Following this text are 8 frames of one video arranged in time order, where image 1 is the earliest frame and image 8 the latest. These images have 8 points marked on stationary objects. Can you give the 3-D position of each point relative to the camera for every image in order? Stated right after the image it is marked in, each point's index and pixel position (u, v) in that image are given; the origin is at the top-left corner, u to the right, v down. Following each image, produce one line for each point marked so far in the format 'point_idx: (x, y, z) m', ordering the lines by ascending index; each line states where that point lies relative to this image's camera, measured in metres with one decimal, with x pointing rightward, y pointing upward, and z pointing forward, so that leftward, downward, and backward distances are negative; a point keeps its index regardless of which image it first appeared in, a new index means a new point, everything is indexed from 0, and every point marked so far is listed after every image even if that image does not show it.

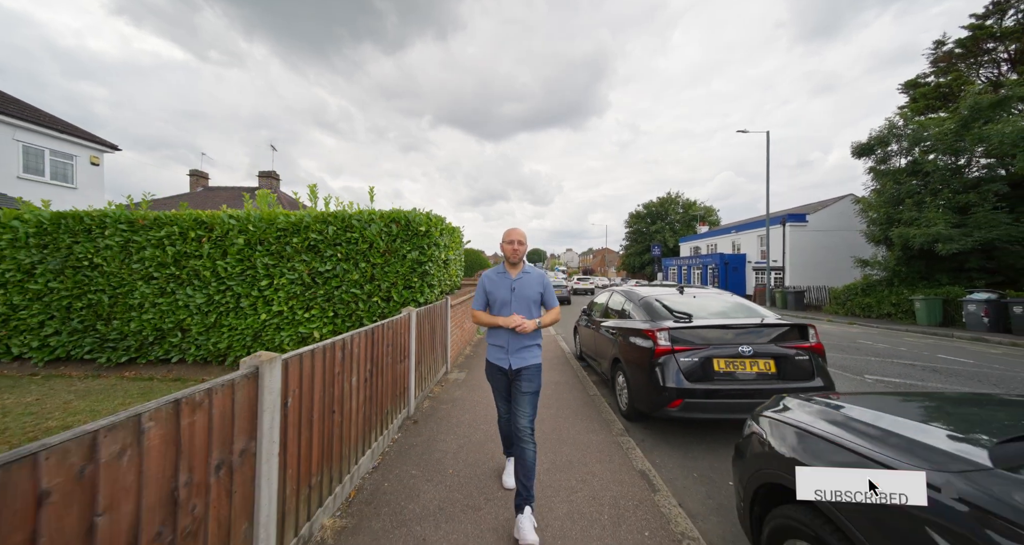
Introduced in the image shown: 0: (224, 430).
0: (-1.2, -0.6, +1.4) m
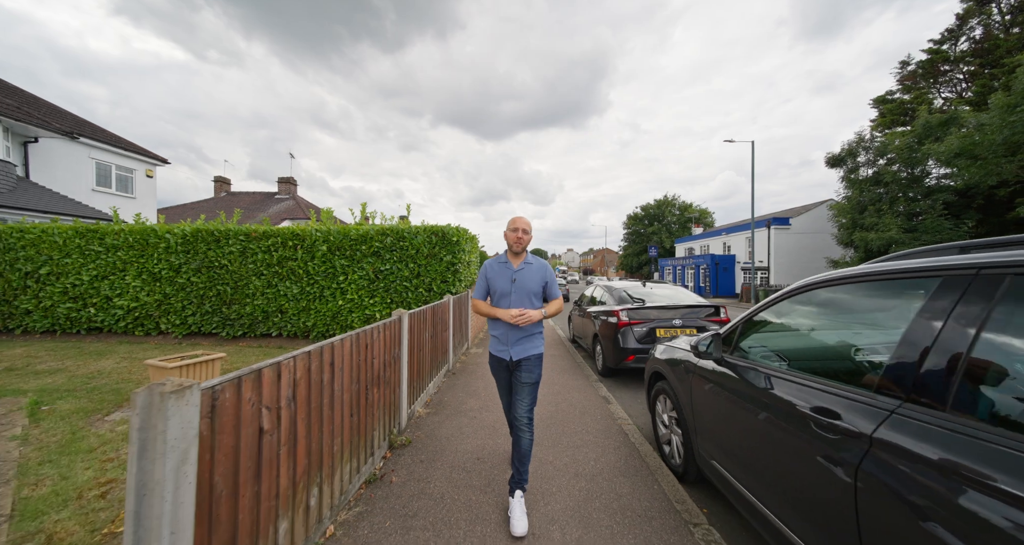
0: (-1.1, -0.6, +3.1) m
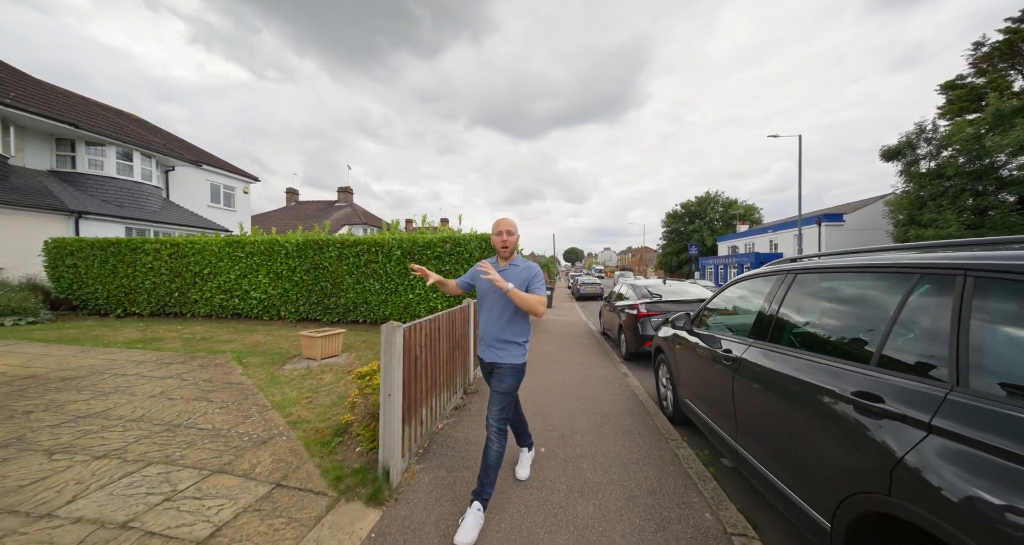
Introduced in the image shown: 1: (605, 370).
0: (-0.6, -0.6, +4.6) m
1: (+1.6, -1.6, +6.1) m
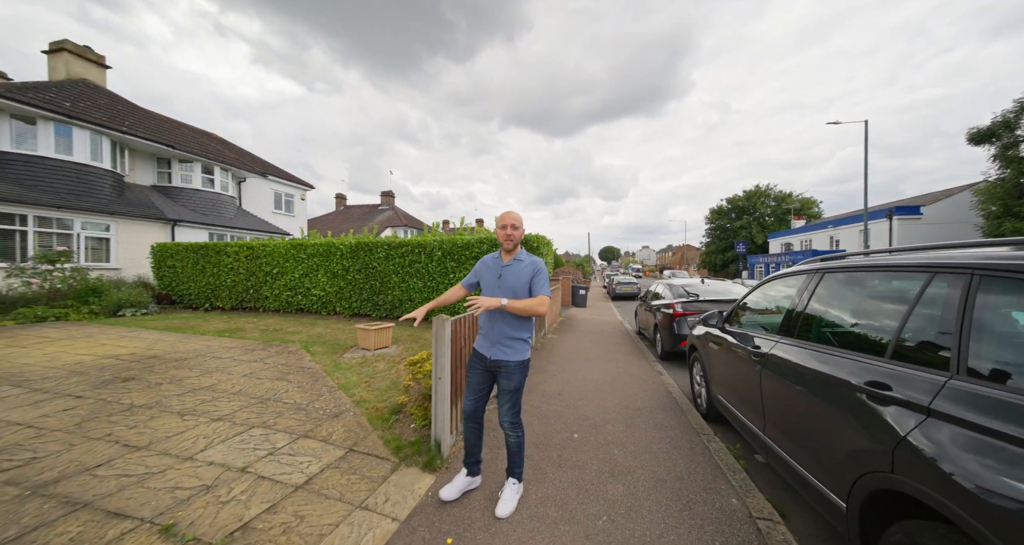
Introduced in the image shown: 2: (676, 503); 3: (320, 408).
0: (-0.1, -0.6, +4.9) m
1: (+2.2, -1.6, +6.2) m
2: (+1.2, -1.7, +2.6) m
3: (-2.0, -1.4, +3.9) m
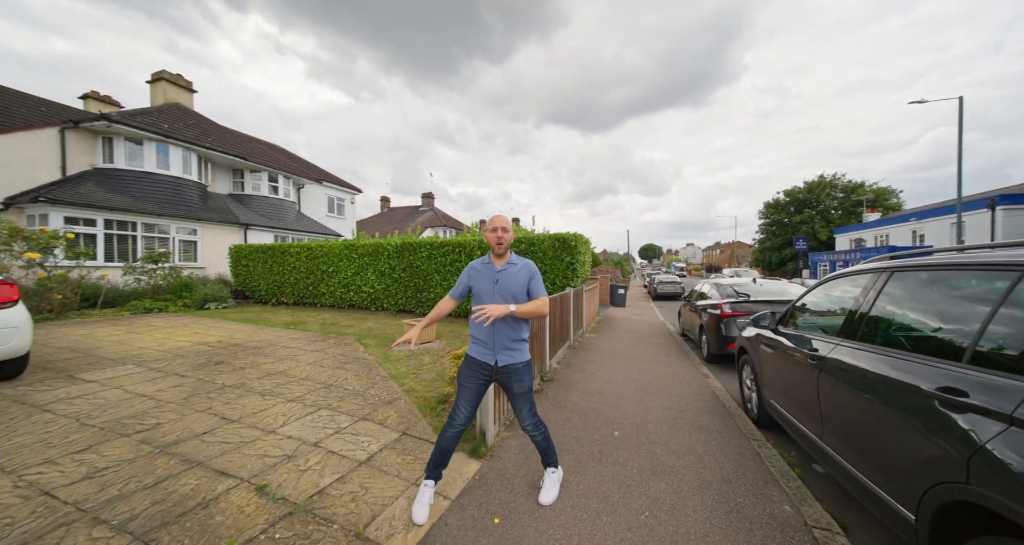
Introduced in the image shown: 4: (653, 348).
0: (+0.4, -0.6, +5.1) m
1: (+2.9, -1.6, +6.1) m
2: (+1.5, -1.7, +2.6) m
3: (-1.6, -1.4, +4.2) m
4: (+3.0, -1.6, +7.5) m
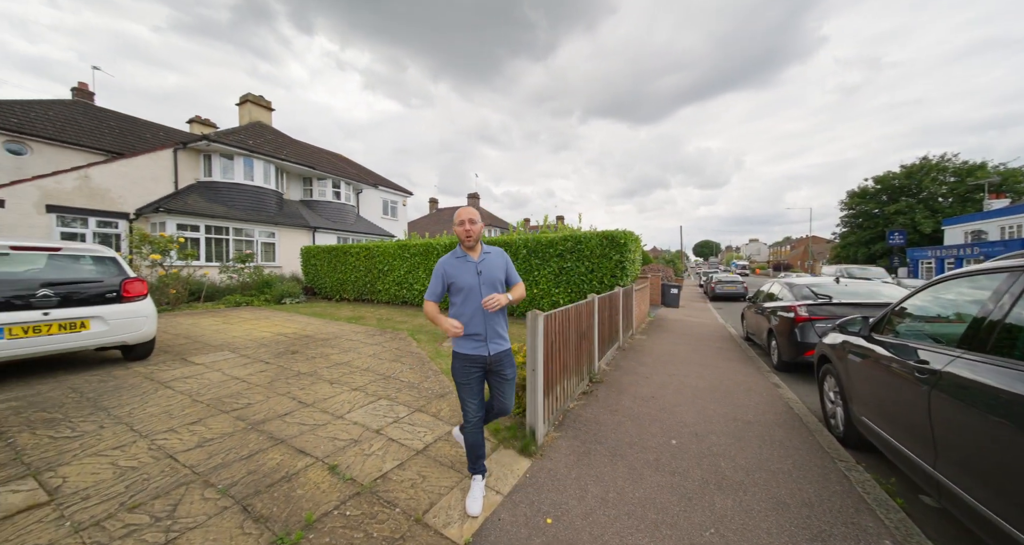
0: (+1.1, -0.6, +5.0) m
1: (+3.7, -1.6, +5.7) m
2: (+1.8, -1.7, +2.4) m
3: (-1.0, -1.4, +4.4) m
4: (+3.9, -1.6, +7.1) m
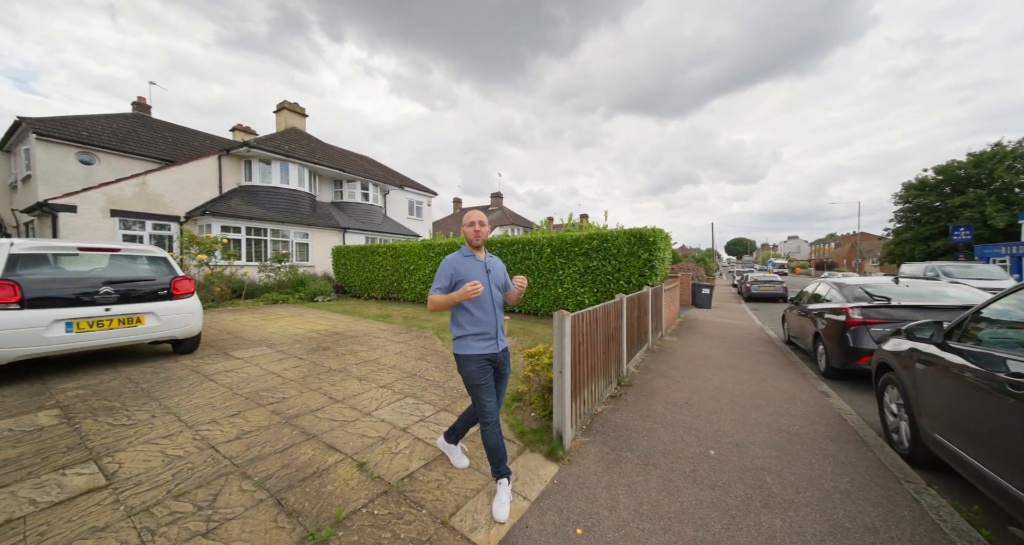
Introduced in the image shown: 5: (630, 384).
0: (+1.4, -0.6, +4.8) m
1: (+4.1, -1.6, +5.4) m
2: (+2.0, -1.7, +2.2) m
3: (-0.7, -1.4, +4.4) m
4: (+4.4, -1.5, +6.7) m
5: (+1.5, -1.5, +4.7) m
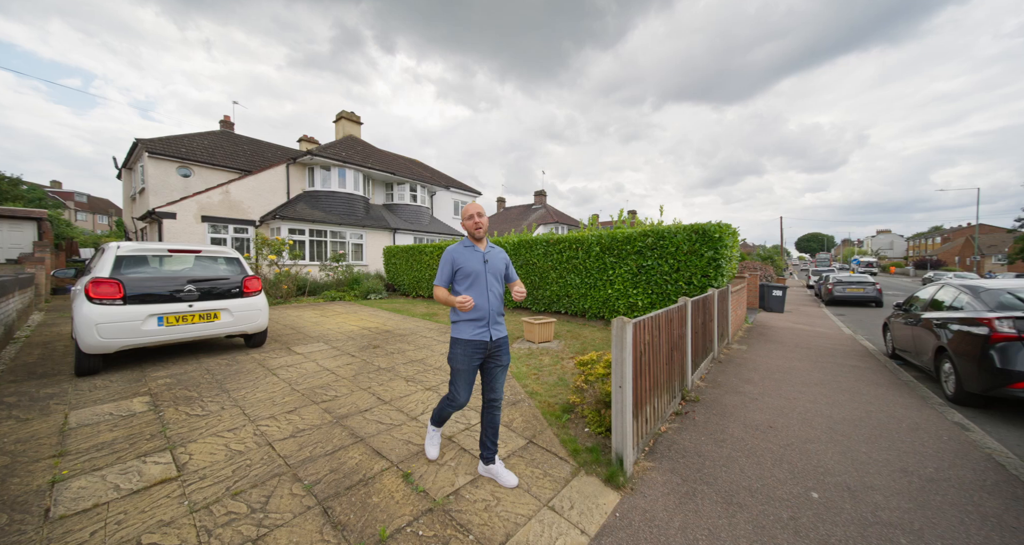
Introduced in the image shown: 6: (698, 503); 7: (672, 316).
0: (+2.1, -0.6, +4.3) m
1: (+4.7, -1.6, +4.6) m
2: (+2.3, -1.7, +1.7) m
3: (-0.1, -1.4, +4.2) m
4: (+5.2, -1.5, +5.9) m
5: (+2.1, -1.5, +4.2) m
6: (+1.2, -1.5, +2.4) m
7: (+1.7, -0.5, +3.9) m
